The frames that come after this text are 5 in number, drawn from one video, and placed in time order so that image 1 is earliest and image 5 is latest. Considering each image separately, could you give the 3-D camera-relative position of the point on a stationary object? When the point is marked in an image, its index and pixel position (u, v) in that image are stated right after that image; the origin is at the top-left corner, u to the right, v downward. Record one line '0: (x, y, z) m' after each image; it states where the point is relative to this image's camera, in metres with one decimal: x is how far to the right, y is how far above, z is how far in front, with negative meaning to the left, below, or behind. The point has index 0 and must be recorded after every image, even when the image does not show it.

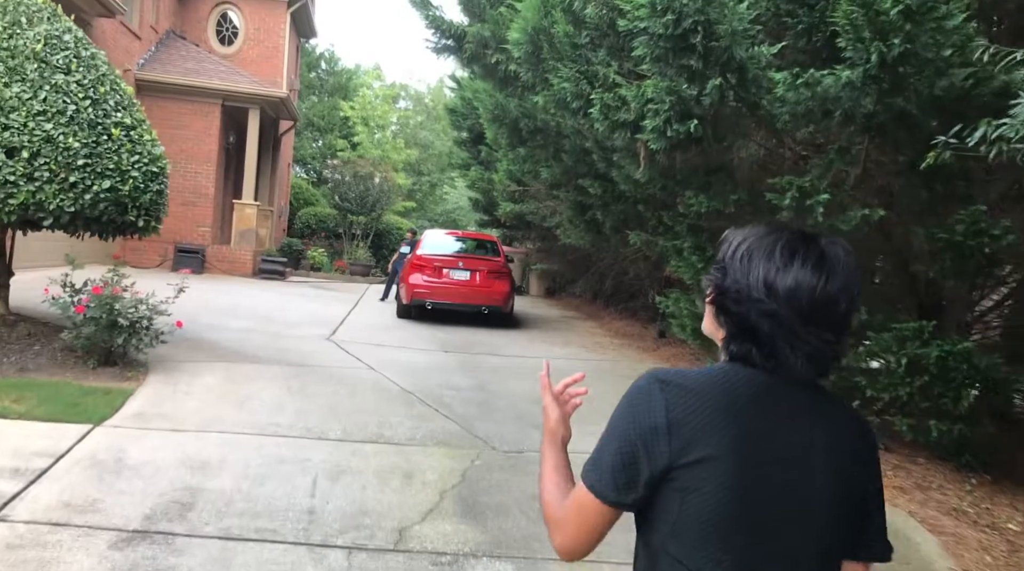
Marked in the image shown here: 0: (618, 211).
0: (+1.1, +0.8, +8.6) m
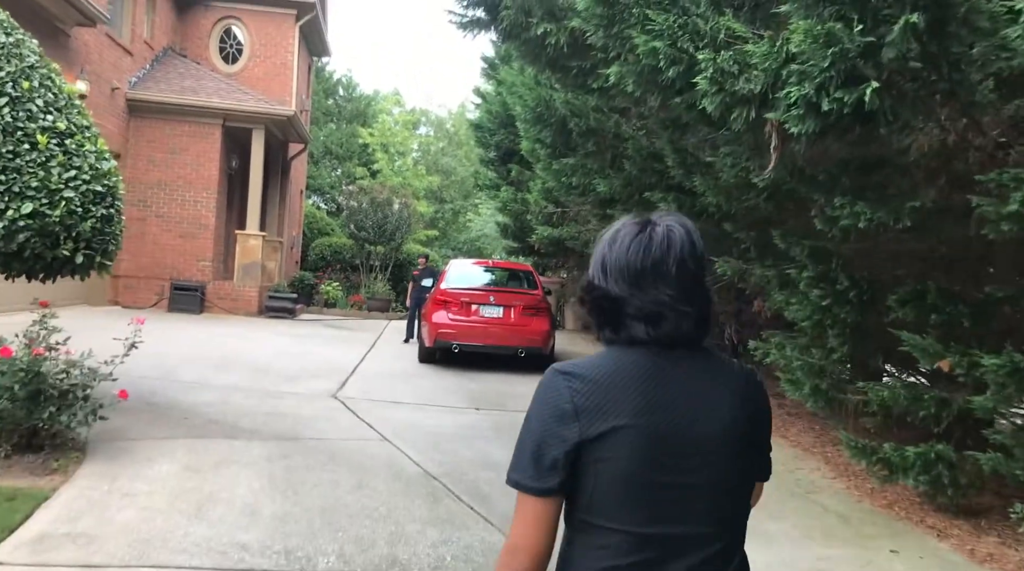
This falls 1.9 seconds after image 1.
0: (+1.5, +0.5, +6.7) m
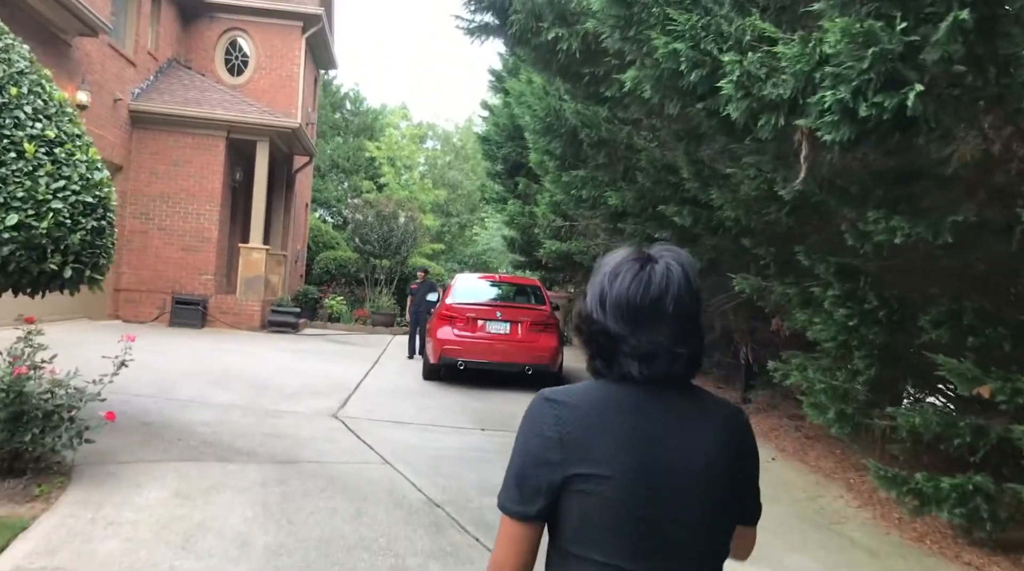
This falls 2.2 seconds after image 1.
0: (+1.6, +0.3, +6.4) m
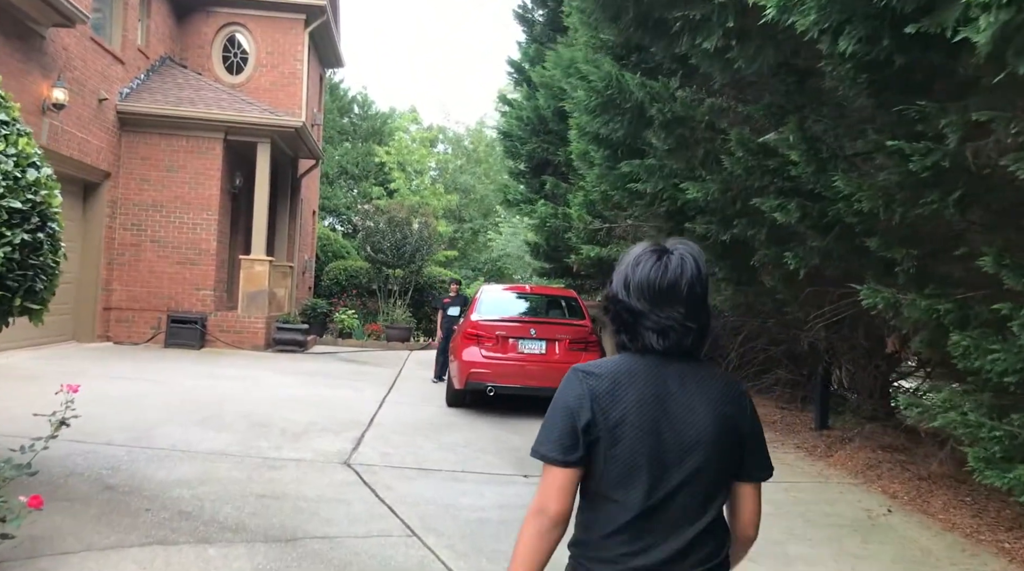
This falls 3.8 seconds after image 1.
0: (+1.9, +0.2, +5.0) m
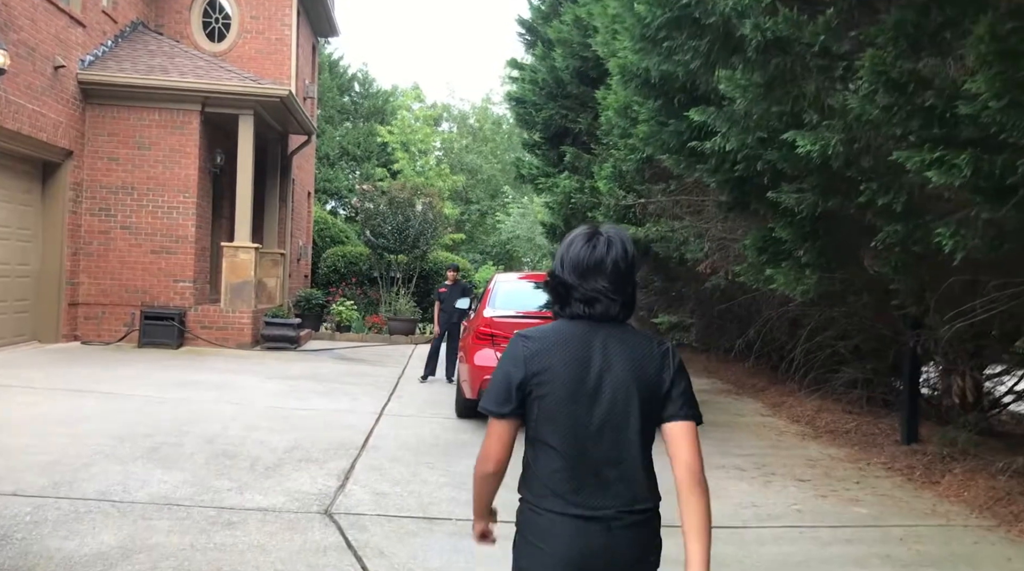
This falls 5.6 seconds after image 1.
0: (+2.1, +0.3, +3.5) m
